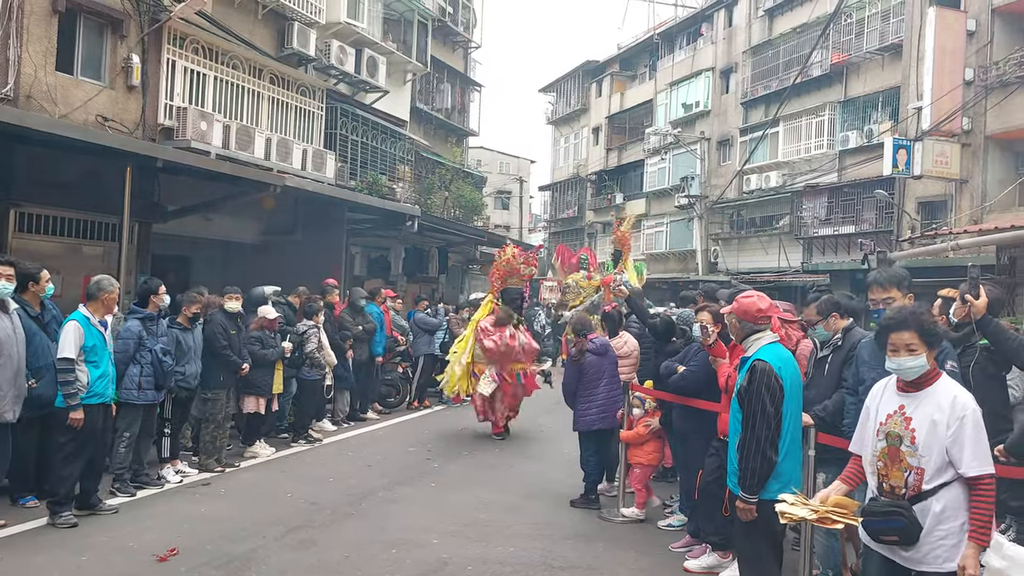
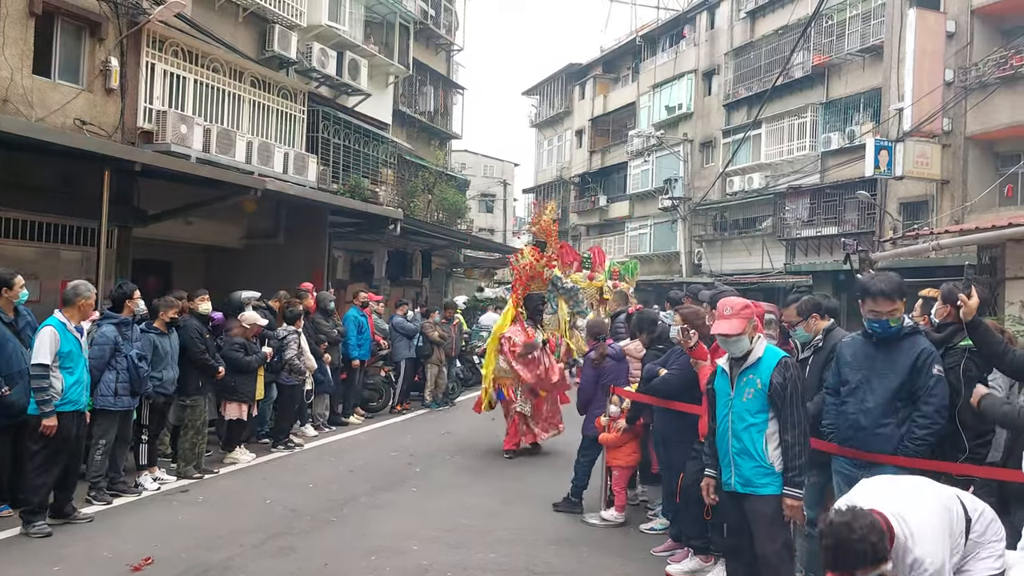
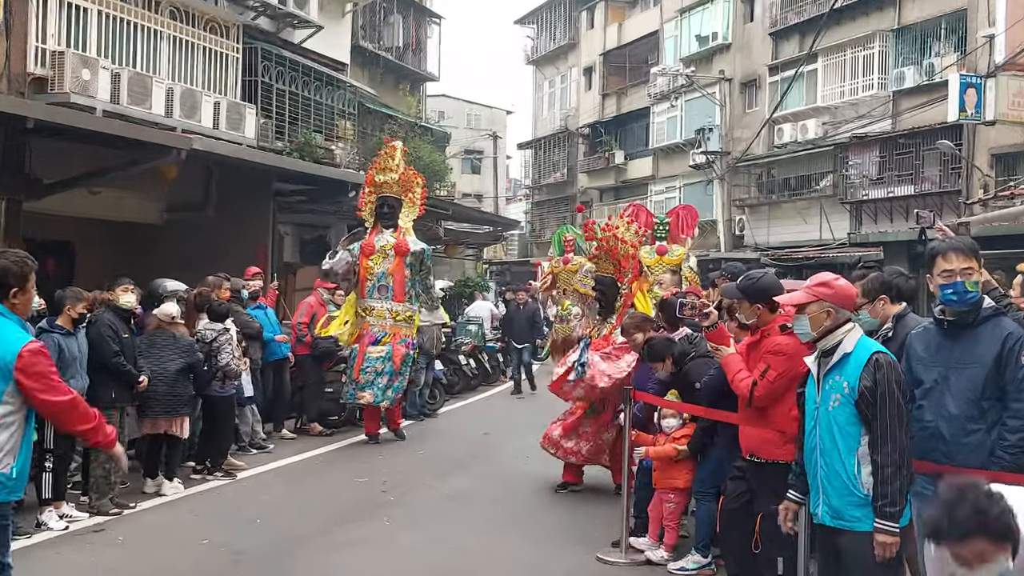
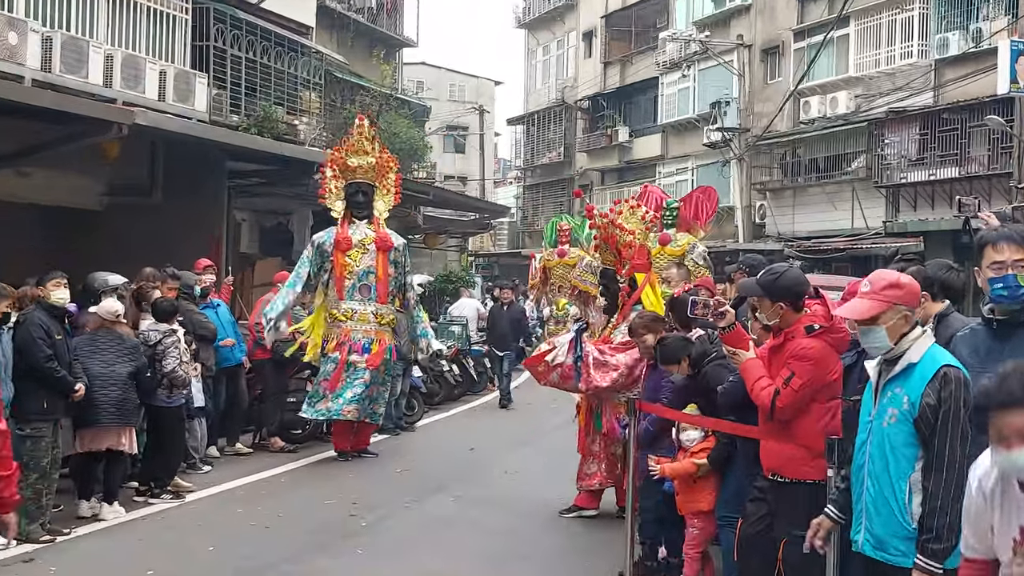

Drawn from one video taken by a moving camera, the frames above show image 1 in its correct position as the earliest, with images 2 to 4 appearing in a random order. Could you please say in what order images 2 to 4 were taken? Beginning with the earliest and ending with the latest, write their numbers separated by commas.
2, 3, 4
